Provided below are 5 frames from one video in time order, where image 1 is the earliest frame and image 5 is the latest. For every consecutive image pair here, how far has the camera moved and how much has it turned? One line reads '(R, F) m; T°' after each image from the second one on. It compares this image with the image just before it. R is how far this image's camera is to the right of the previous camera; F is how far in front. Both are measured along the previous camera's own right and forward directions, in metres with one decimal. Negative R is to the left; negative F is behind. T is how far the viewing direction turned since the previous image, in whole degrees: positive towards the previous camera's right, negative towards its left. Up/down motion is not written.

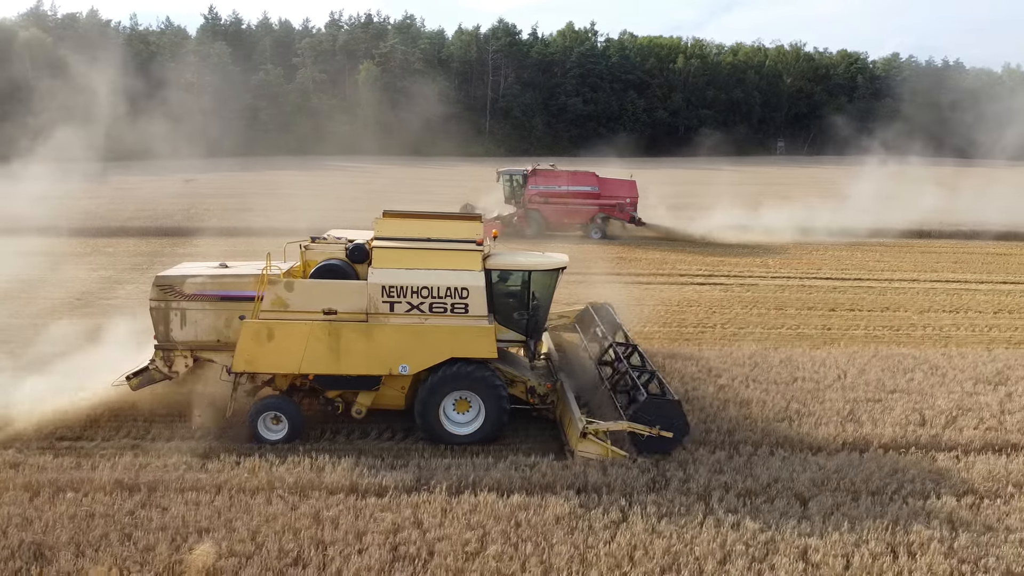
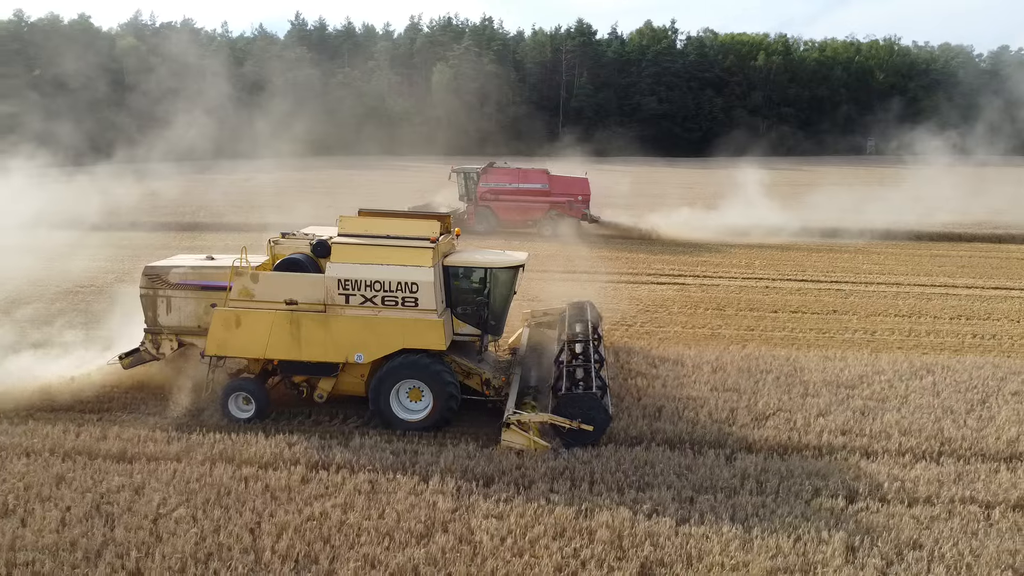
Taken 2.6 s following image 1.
(+2.2, -0.1) m; -7°
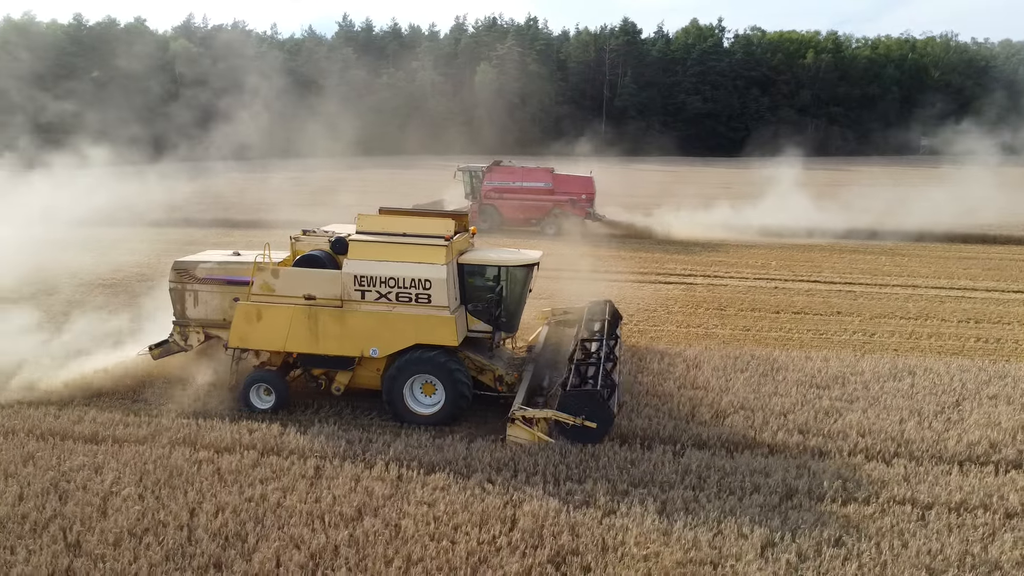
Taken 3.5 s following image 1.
(+0.7, -0.1) m; -4°
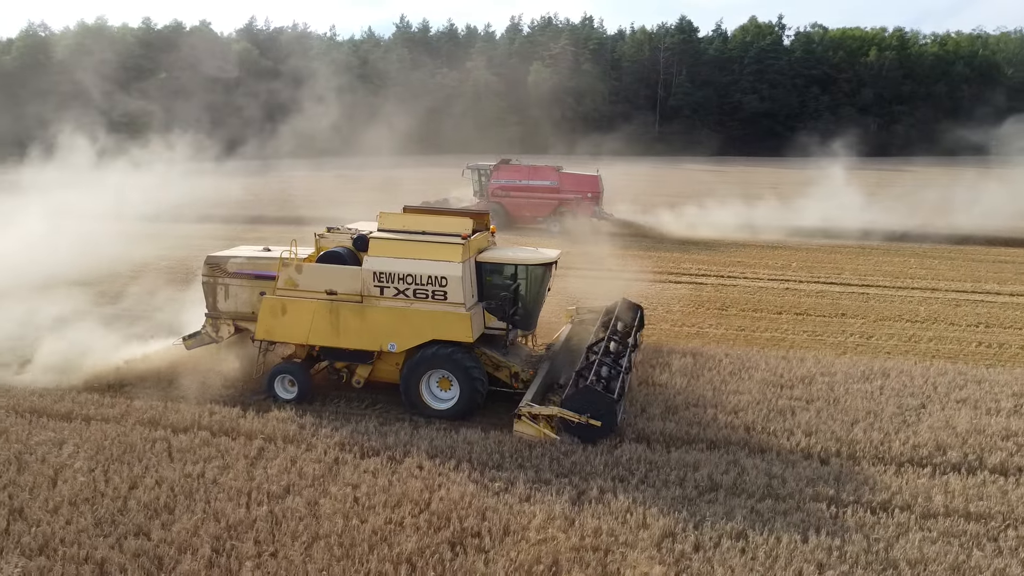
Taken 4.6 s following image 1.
(+0.8, -0.1) m; -4°
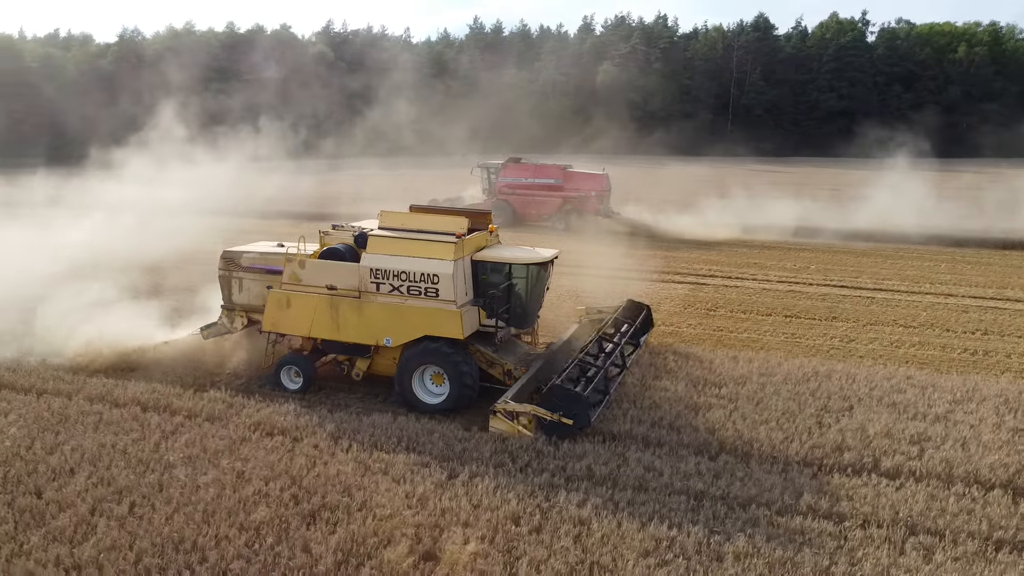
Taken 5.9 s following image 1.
(+1.3, -0.1) m; -6°
